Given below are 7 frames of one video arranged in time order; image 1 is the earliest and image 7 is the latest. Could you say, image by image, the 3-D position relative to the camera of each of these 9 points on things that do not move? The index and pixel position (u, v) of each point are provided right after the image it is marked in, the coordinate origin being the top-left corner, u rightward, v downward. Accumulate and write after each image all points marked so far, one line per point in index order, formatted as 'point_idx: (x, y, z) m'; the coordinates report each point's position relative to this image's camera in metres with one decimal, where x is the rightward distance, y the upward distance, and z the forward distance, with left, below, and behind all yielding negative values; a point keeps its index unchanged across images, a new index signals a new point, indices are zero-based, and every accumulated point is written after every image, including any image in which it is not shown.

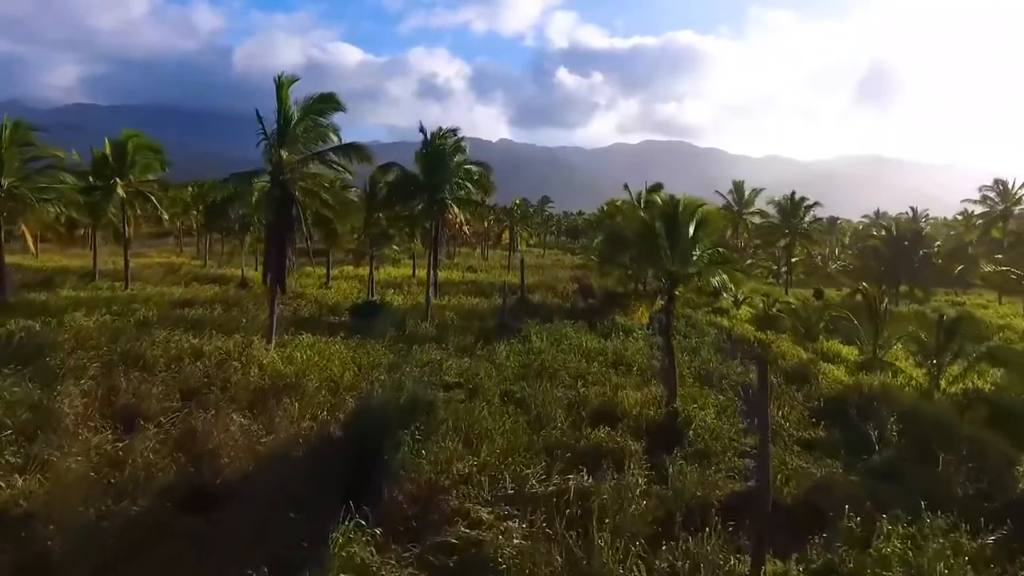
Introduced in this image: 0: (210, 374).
0: (-6.1, -1.7, +13.7) m
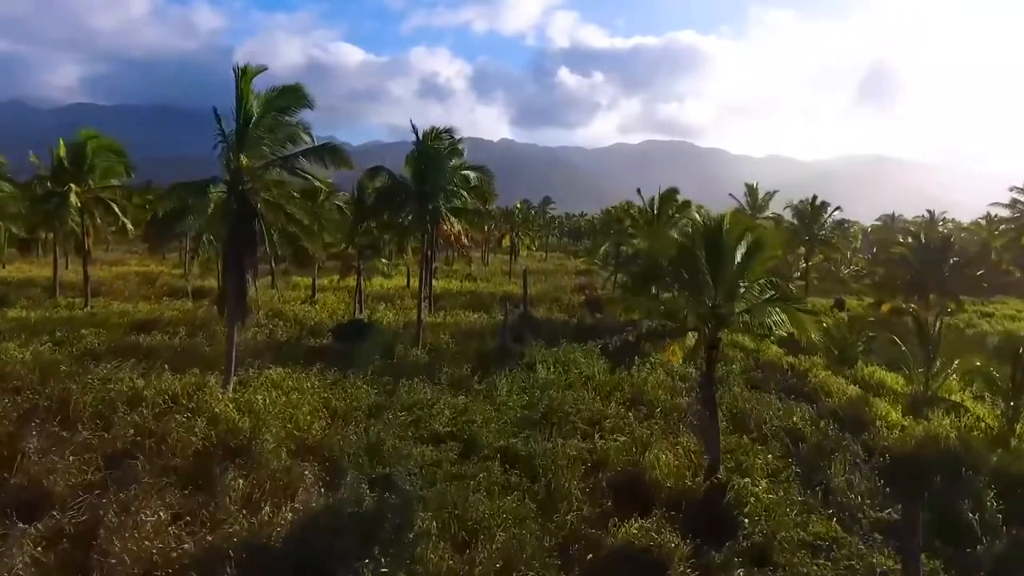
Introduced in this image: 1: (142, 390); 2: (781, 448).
0: (-6.0, -2.3, +11.2) m
1: (-7.0, -2.0, +12.9) m
2: (+4.9, -2.9, +12.5) m
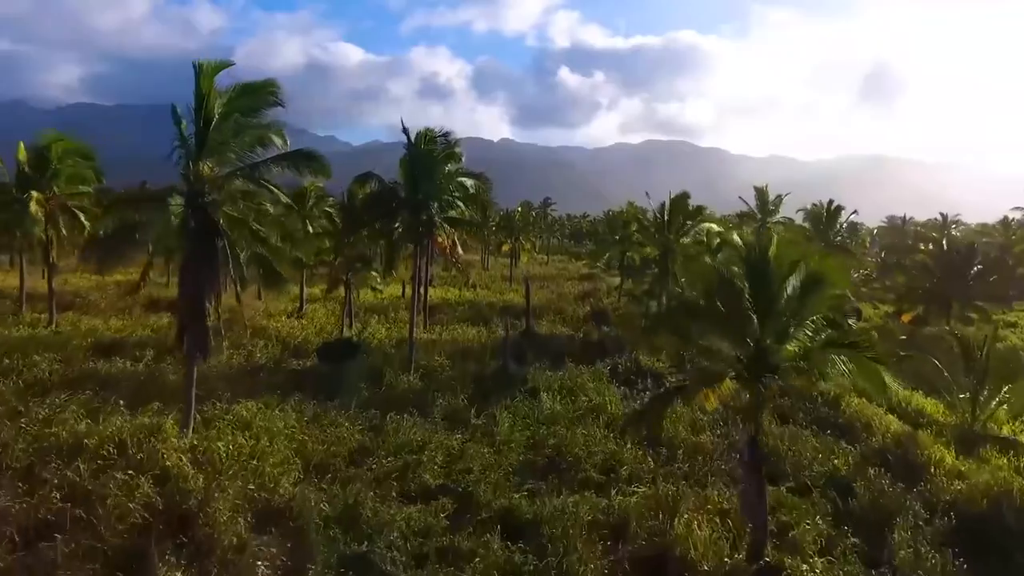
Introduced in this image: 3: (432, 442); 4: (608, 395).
0: (-6.0, -2.8, +9.4) m
1: (-7.0, -2.4, +11.1) m
2: (+5.0, -3.4, +10.7) m
3: (-1.5, -3.0, +13.0) m
4: (+2.4, -2.7, +17.1) m
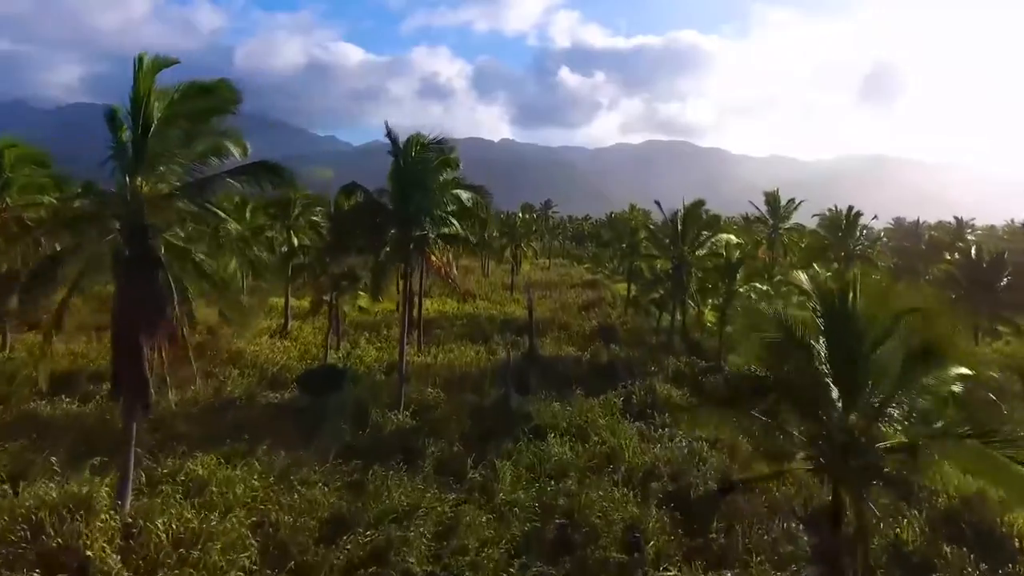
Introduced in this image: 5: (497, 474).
0: (-5.9, -3.4, +7.3) m
1: (-6.9, -3.0, +9.1) m
2: (+5.0, -4.0, +8.7) m
3: (-1.5, -3.6, +11.0) m
4: (+2.5, -3.3, +15.1) m
5: (-0.3, -3.5, +12.6) m
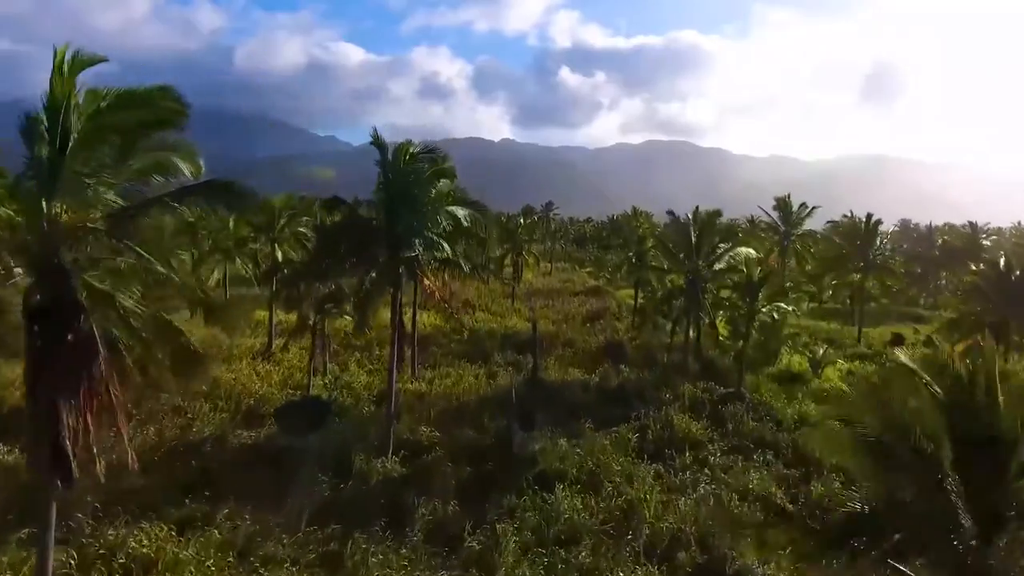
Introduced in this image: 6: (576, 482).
0: (-5.9, -4.0, +5.5) m
1: (-6.9, -3.6, +7.2) m
2: (+5.1, -4.6, +6.8) m
3: (-1.4, -4.1, +9.1) m
4: (+2.5, -3.9, +13.3) m
5: (-0.2, -4.0, +10.8) m
6: (+1.3, -3.9, +13.9) m
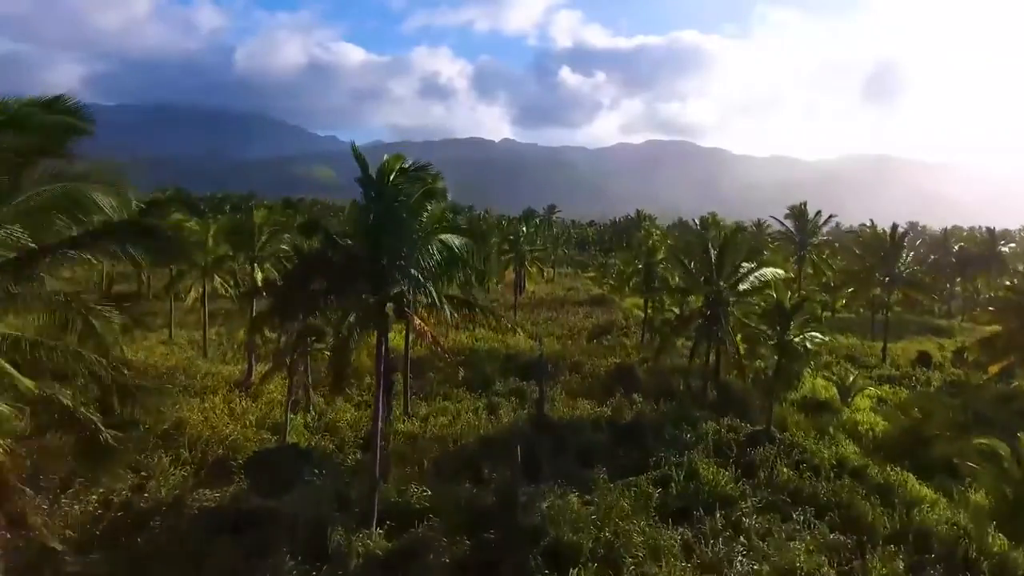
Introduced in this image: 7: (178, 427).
0: (-5.8, -4.7, +3.5) m
1: (-6.8, -4.3, +5.2) m
2: (+5.2, -5.3, +4.8) m
3: (-1.3, -4.9, +7.1) m
4: (+2.6, -4.6, +11.2) m
5: (-0.1, -4.8, +8.7) m
6: (+1.4, -4.6, +11.8) m
7: (-7.8, -3.2, +15.8) m
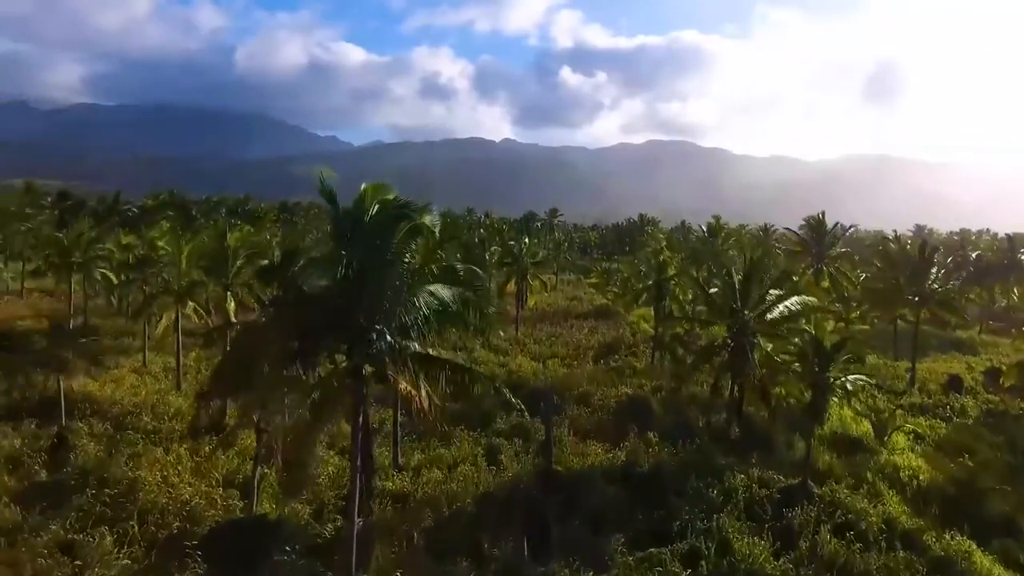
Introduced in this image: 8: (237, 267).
0: (-5.7, -5.6, +1.4) m
1: (-6.7, -5.2, +3.1) m
2: (+5.2, -6.2, +2.7) m
3: (-1.3, -5.7, +5.0) m
4: (+2.7, -5.5, +9.1) m
5: (-0.1, -5.6, +6.6) m
6: (+1.5, -5.5, +9.7) m
7: (-7.7, -4.1, +13.7) m
8: (-7.6, +0.6, +19.0) m
